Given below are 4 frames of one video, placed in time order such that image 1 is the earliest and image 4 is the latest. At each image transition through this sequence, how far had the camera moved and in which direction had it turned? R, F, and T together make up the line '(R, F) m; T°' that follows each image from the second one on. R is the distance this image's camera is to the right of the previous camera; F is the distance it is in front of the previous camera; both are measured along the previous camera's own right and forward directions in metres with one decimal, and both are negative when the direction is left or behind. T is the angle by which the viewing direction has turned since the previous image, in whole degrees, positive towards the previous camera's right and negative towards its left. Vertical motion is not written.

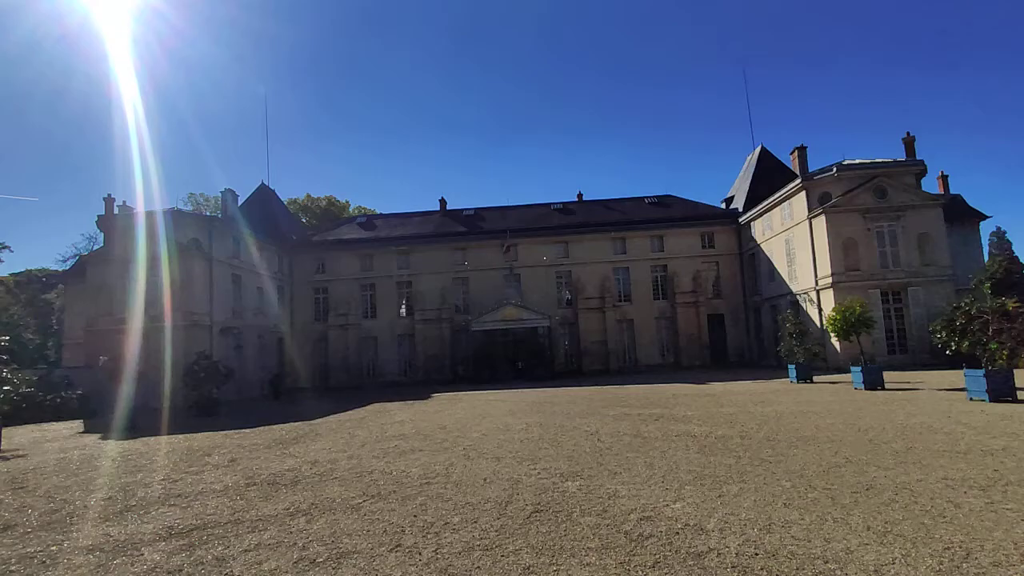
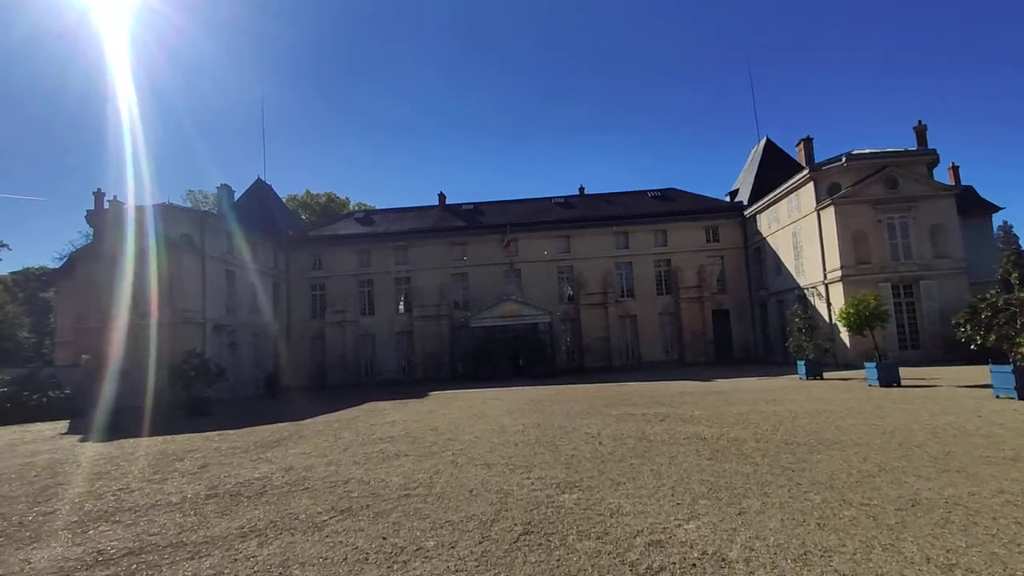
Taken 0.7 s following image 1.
(+0.1, +0.7) m; 0°
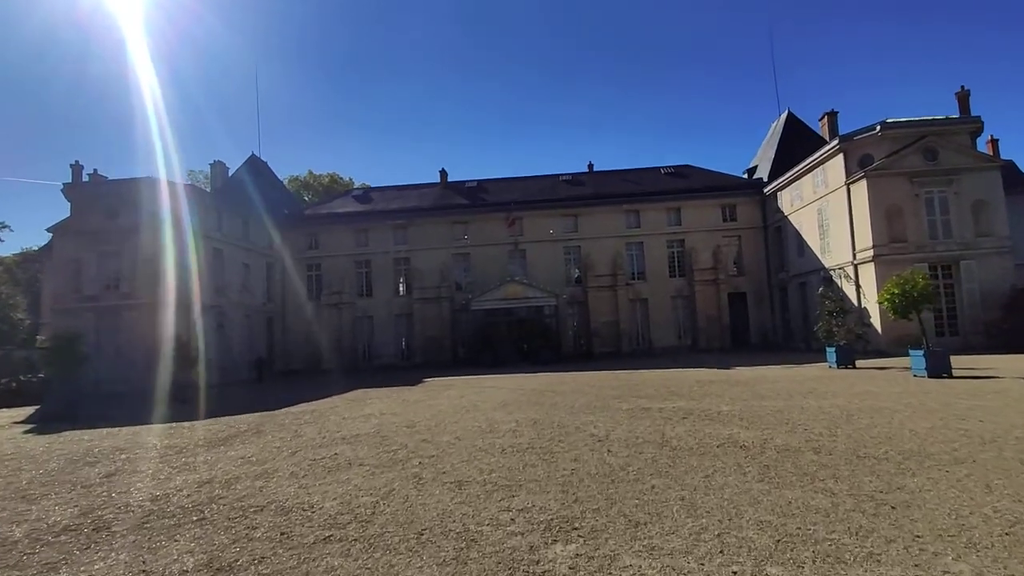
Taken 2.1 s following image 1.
(+0.2, +1.7) m; -1°
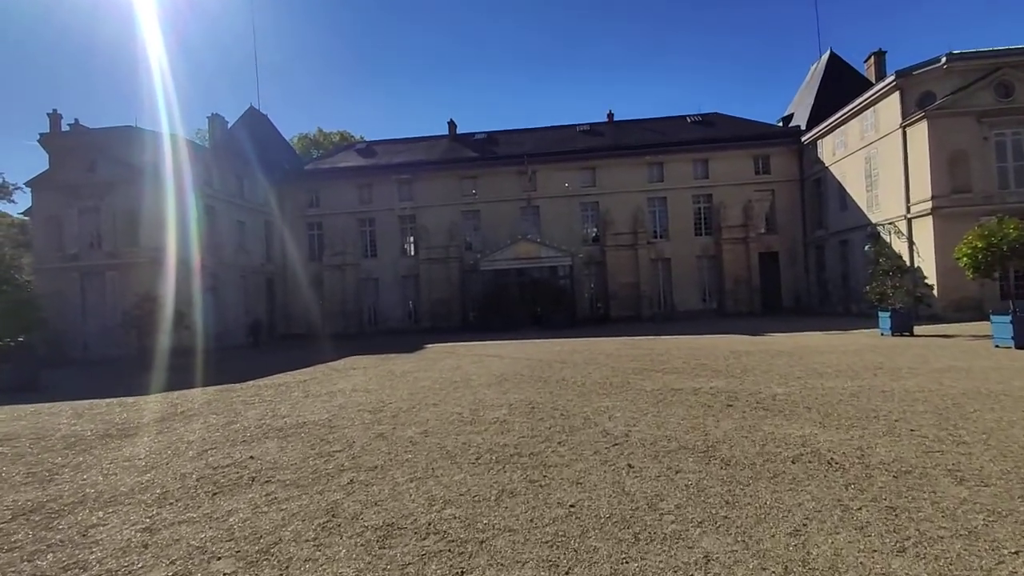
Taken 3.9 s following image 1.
(+0.3, +2.0) m; -2°
